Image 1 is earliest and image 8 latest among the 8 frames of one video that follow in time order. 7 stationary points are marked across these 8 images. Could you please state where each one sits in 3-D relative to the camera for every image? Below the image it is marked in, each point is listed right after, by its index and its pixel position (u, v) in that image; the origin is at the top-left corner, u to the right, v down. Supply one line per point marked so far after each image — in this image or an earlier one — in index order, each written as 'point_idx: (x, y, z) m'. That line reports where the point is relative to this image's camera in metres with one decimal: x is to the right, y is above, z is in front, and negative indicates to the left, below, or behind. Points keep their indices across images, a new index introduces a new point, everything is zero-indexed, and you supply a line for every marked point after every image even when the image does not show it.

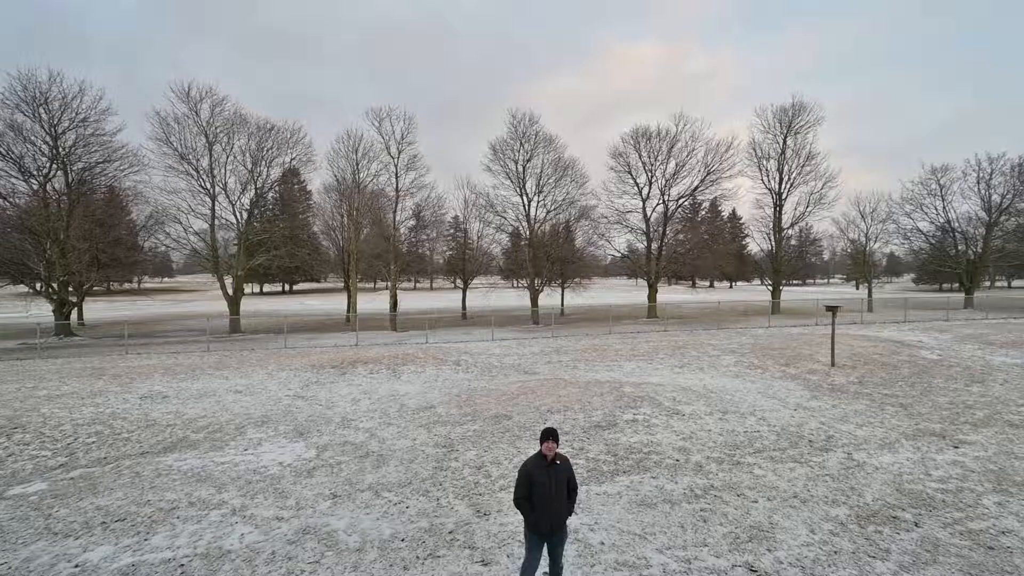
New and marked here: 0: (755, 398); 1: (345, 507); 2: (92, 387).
0: (+6.6, -3.0, +11.1) m
1: (-2.5, -3.3, +6.1) m
2: (-12.7, -3.0, +12.2) m
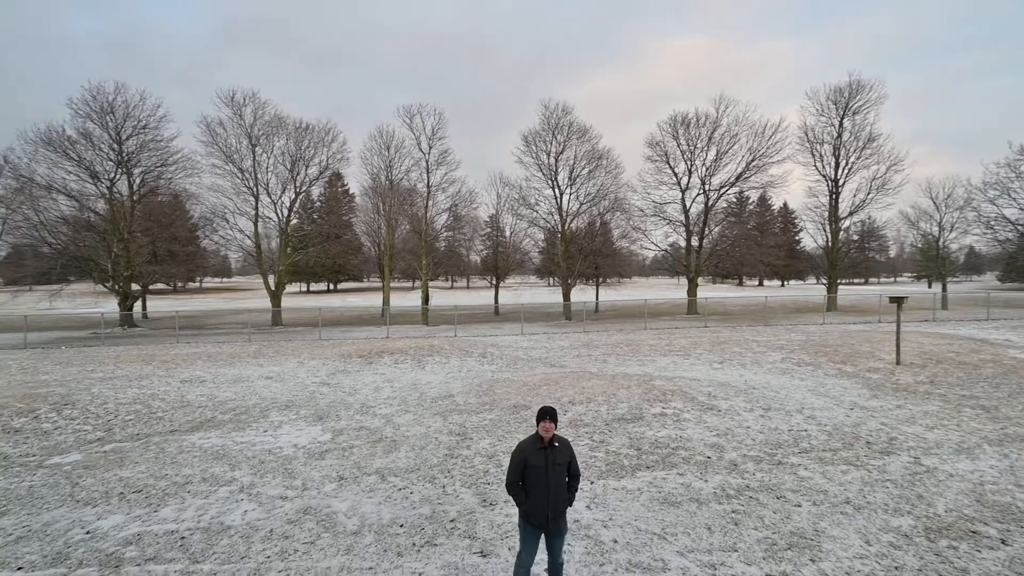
0: (+7.2, -2.6, +10.1) m
1: (-2.4, -2.9, +5.9) m
2: (-11.9, -2.6, +13.0) m
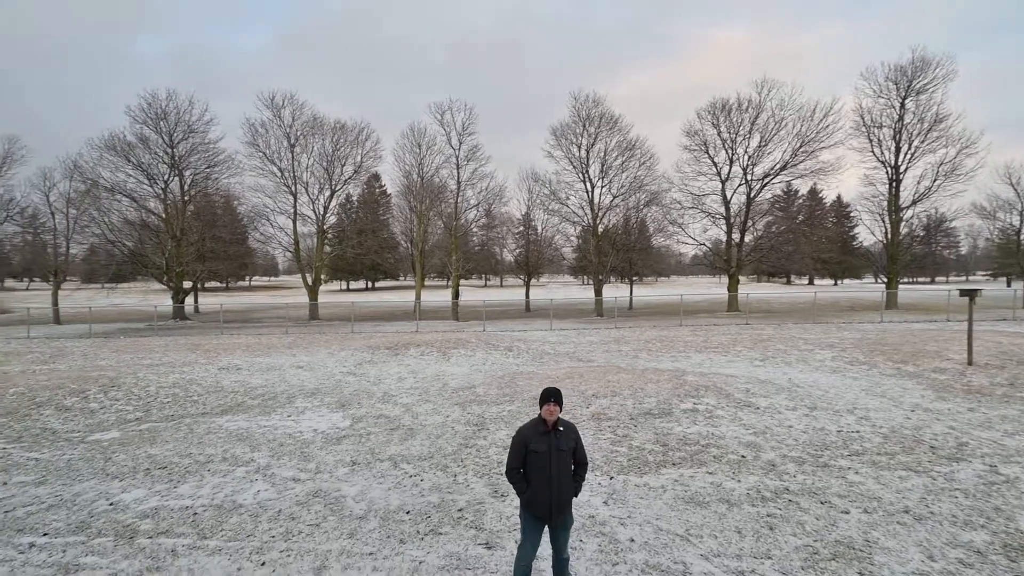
0: (+7.7, -2.4, +9.1) m
1: (-2.2, -2.7, +5.8) m
2: (-11.1, -2.4, +13.7) m
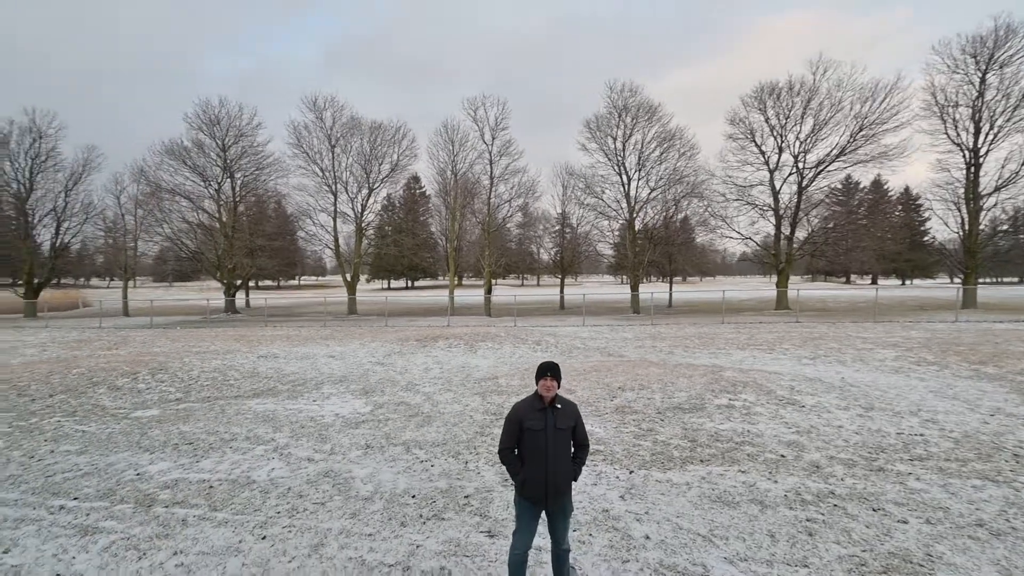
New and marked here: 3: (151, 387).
0: (+8.2, -2.2, +8.1) m
1: (-2.0, -2.4, +5.8) m
2: (-10.1, -2.1, +14.5) m
3: (-8.2, -2.3, +9.3) m
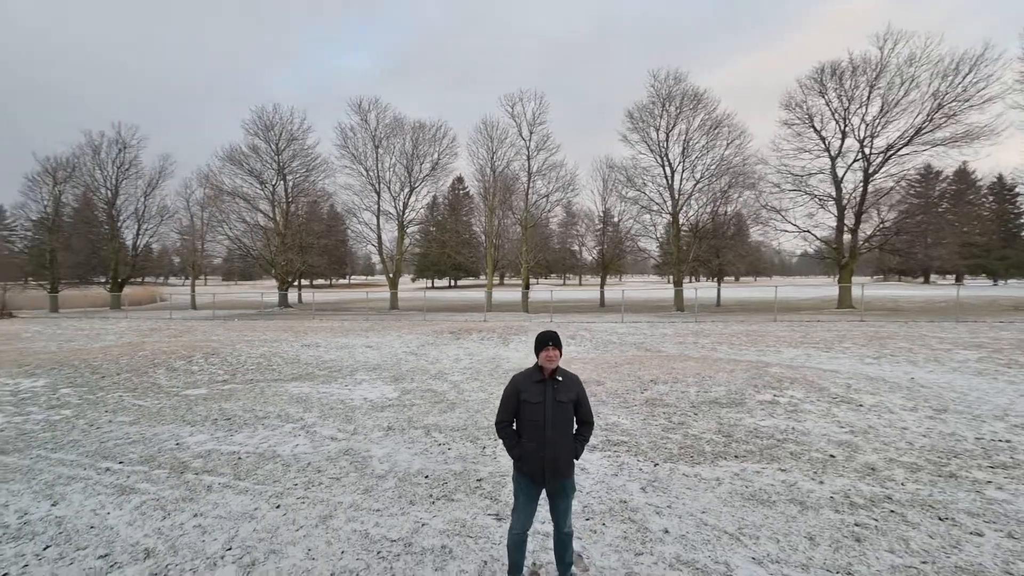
0: (+8.7, -1.9, +7.1) m
1: (-1.7, -2.2, +5.8) m
2: (-8.8, -1.8, +15.3) m
3: (-7.5, -2.0, +9.9) m
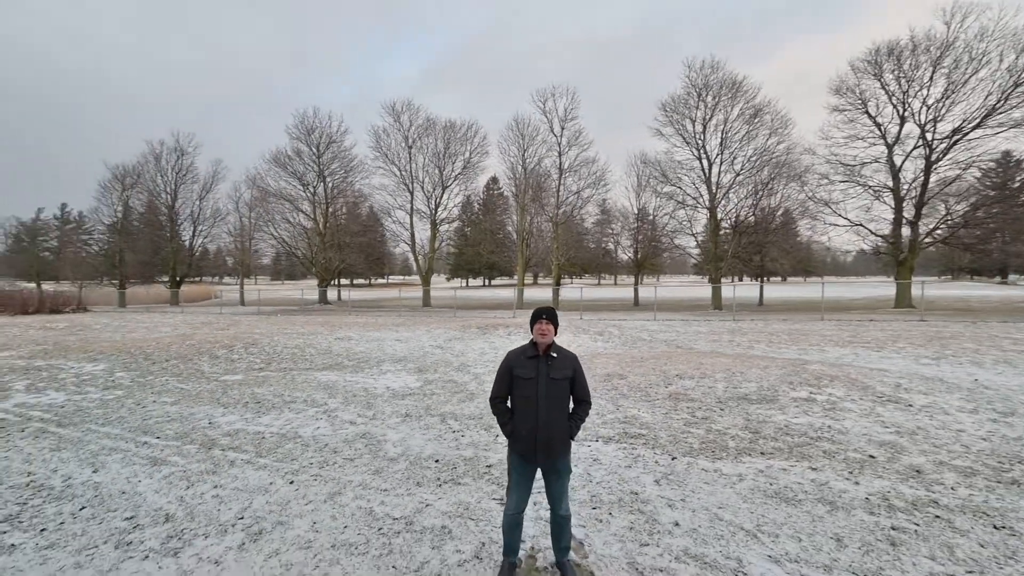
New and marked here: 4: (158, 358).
0: (+8.9, -1.8, +6.2) m
1: (-1.5, -2.0, +5.8) m
2: (-7.8, -1.6, +15.9) m
3: (-6.9, -1.8, +10.5) m
4: (-9.1, -1.8, +10.4) m
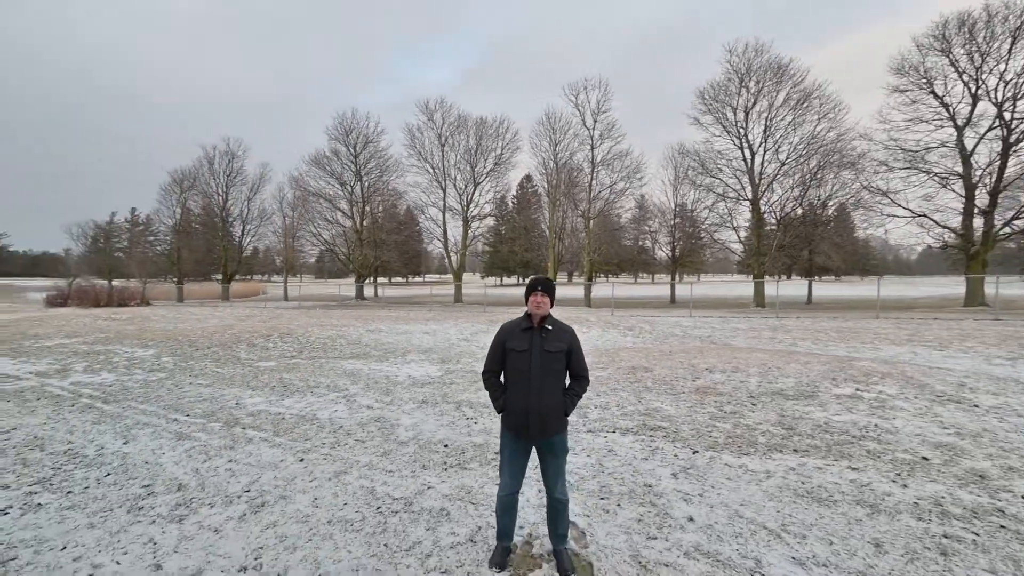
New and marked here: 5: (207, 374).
0: (+9.2, -1.6, +5.3) m
1: (-1.3, -1.8, +5.8) m
2: (-6.7, -1.4, +16.4) m
3: (-6.3, -1.6, +10.9) m
4: (-8.4, -1.5, +11.0) m
5: (-6.1, -1.7, +8.1) m
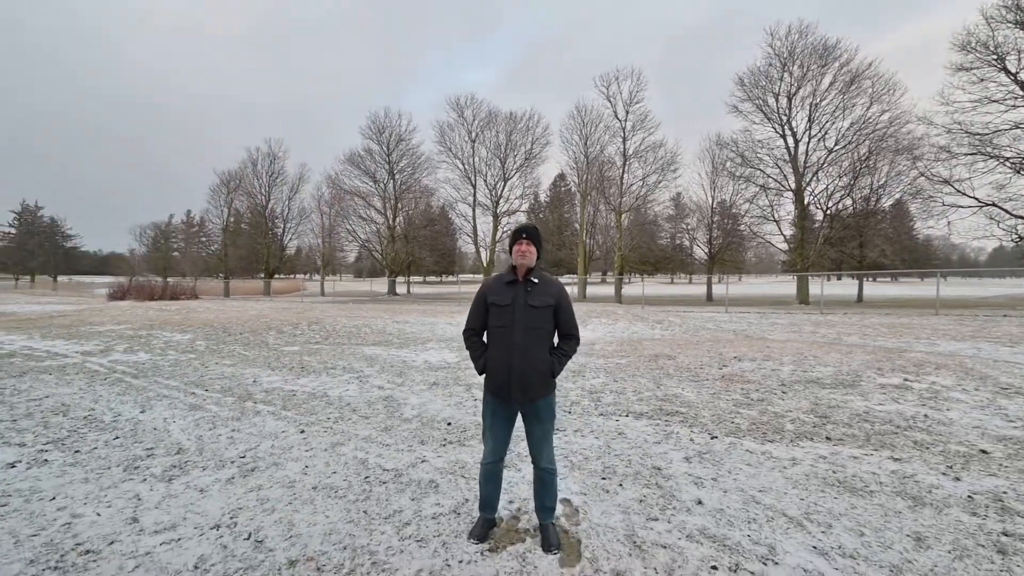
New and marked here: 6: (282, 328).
0: (+9.2, -1.4, +4.4) m
1: (-1.1, -1.5, +5.7) m
2: (-5.6, -1.1, +16.7) m
3: (-5.7, -1.2, +11.2) m
4: (-7.9, -1.2, +11.5) m
5: (-5.7, -1.4, +8.4) m
6: (-6.8, -1.2, +12.0) m
